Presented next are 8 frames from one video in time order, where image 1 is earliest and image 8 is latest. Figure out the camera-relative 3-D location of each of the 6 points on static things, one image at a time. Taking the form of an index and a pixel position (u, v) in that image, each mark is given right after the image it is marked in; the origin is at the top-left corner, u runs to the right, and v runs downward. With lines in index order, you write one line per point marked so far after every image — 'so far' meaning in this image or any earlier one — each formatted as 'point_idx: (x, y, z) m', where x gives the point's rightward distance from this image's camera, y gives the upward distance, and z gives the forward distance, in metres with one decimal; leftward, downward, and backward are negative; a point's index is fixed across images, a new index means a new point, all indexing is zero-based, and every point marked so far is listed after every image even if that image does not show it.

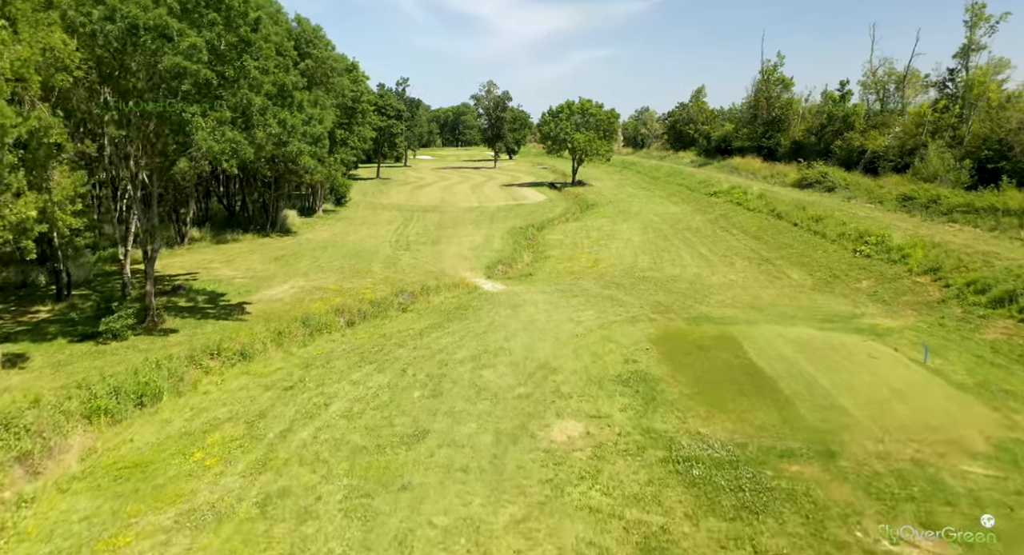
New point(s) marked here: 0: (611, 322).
0: (+2.7, -1.3, +20.0) m
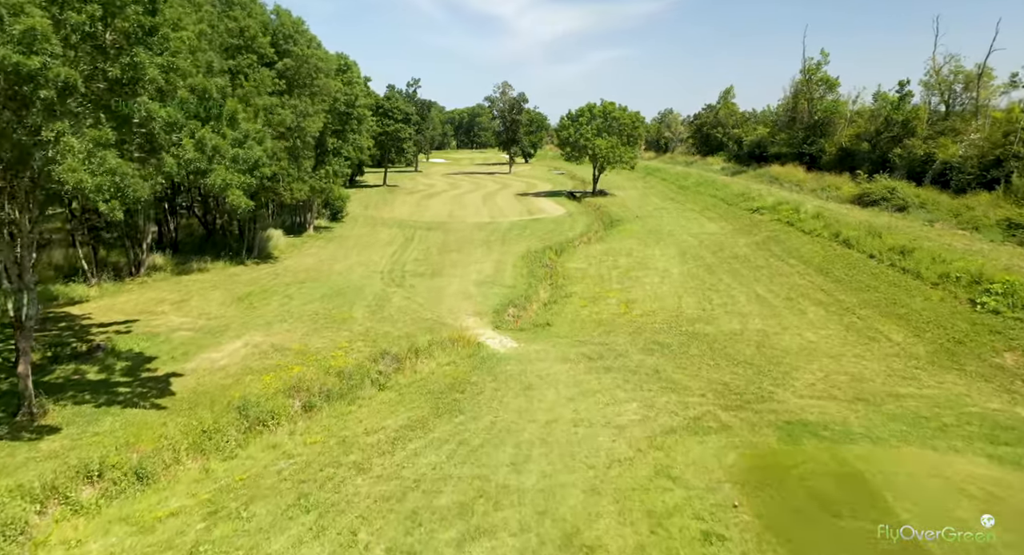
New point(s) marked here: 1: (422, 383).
0: (+2.9, -2.9, +13.9) m
1: (-2.3, -2.7, +18.5) m
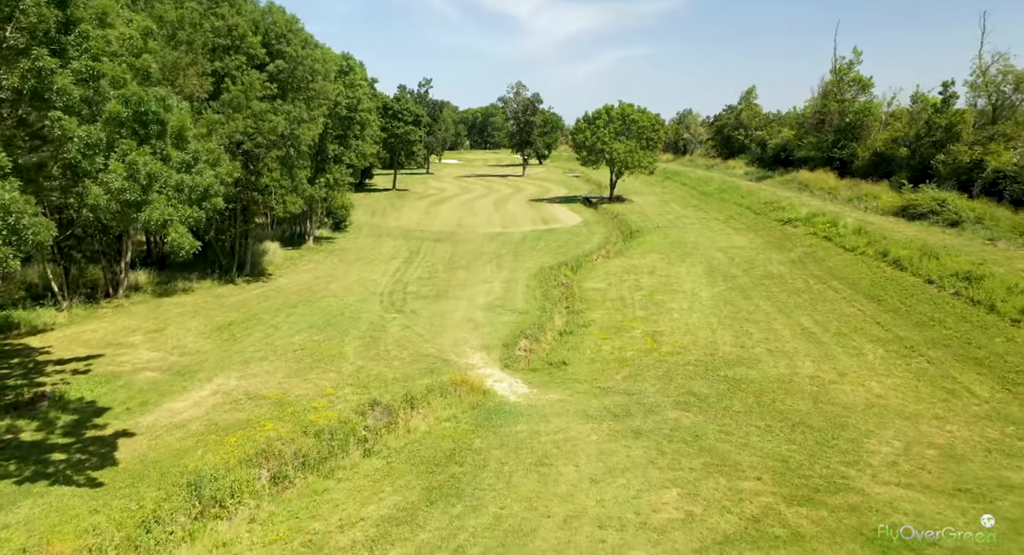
0: (+3.0, -3.8, +10.9) m
1: (-2.0, -3.6, +15.5) m
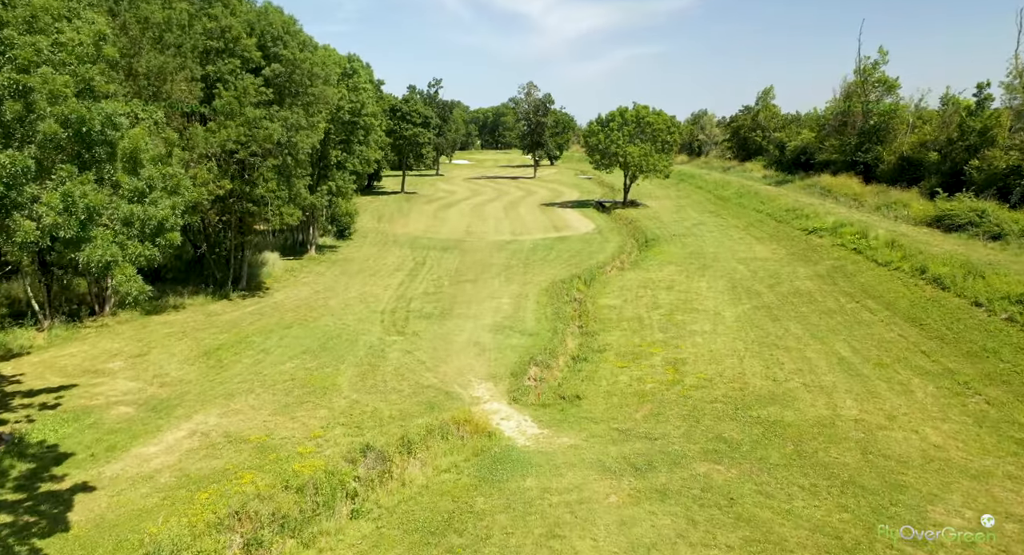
0: (+3.1, -4.5, +8.9) m
1: (-1.9, -4.3, +13.7) m
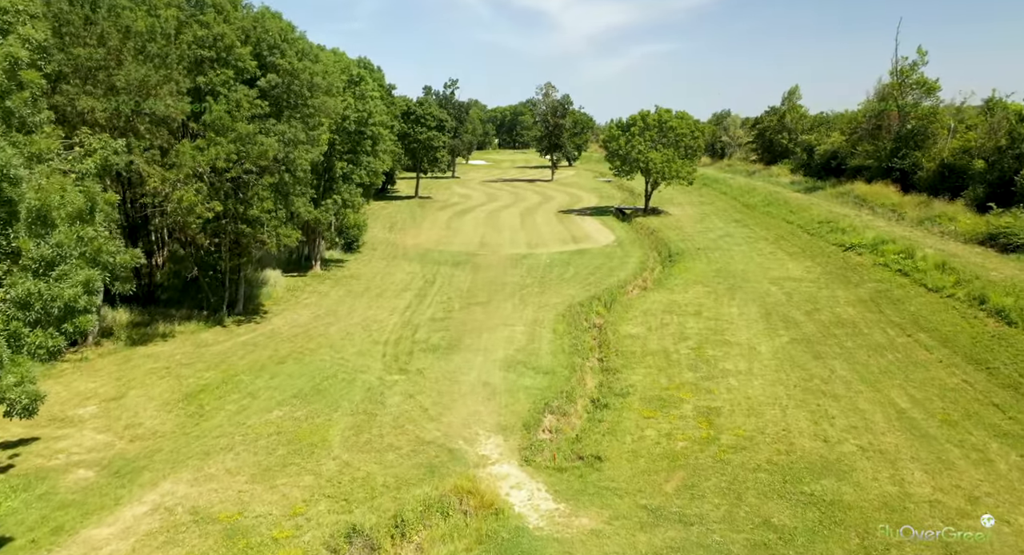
0: (+3.1, -5.6, +6.5) m
1: (-1.8, -5.3, +11.4) m
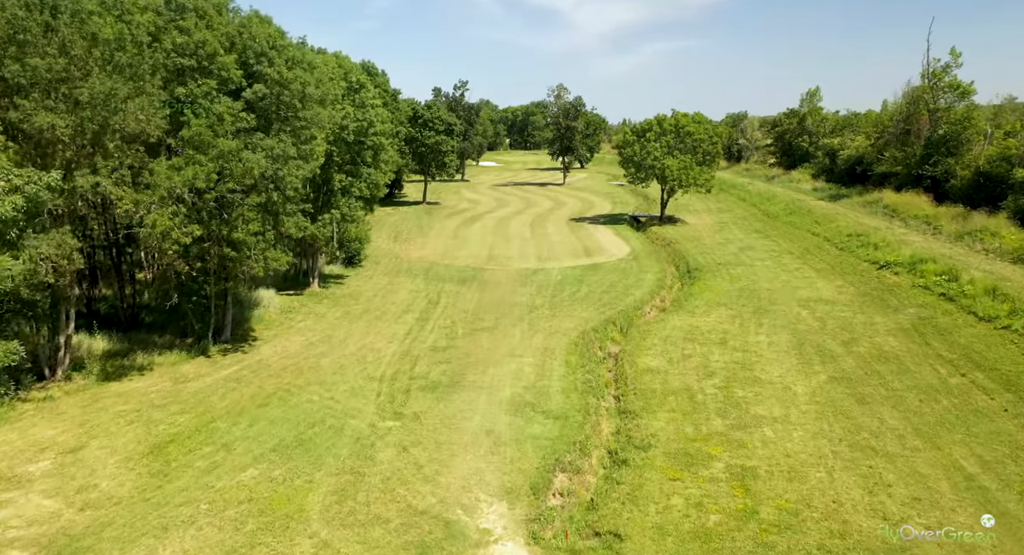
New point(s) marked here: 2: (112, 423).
0: (+3.1, -6.6, +4.1) m
1: (-1.8, -6.3, +9.0) m
2: (-10.8, -4.0, +19.9) m
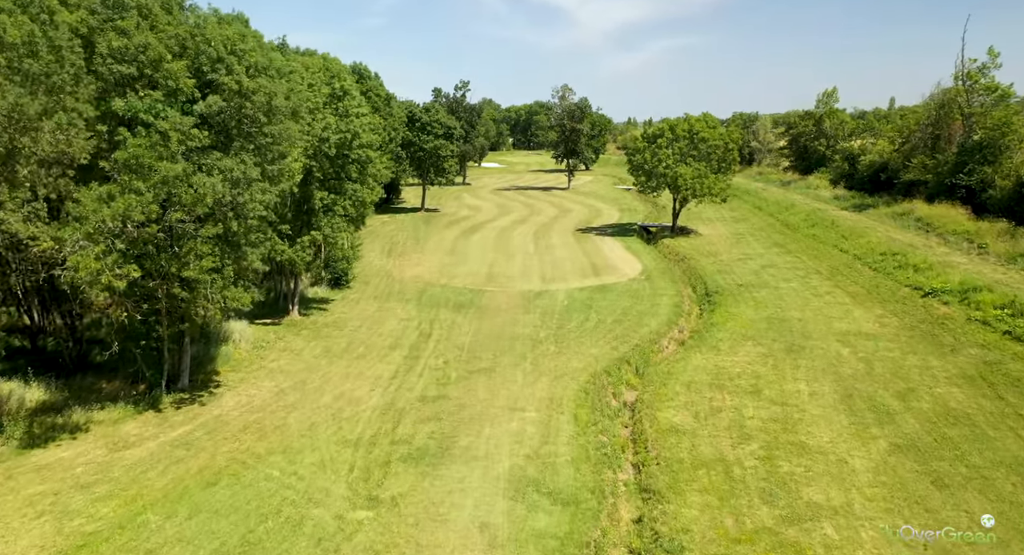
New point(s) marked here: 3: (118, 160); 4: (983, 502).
0: (+3.0, -7.9, +0.3) m
1: (-1.8, -7.6, +5.3) m
2: (-10.8, -5.3, +16.2) m
3: (-10.2, +3.1, +19.1) m
4: (+10.3, -4.9, +15.9) m
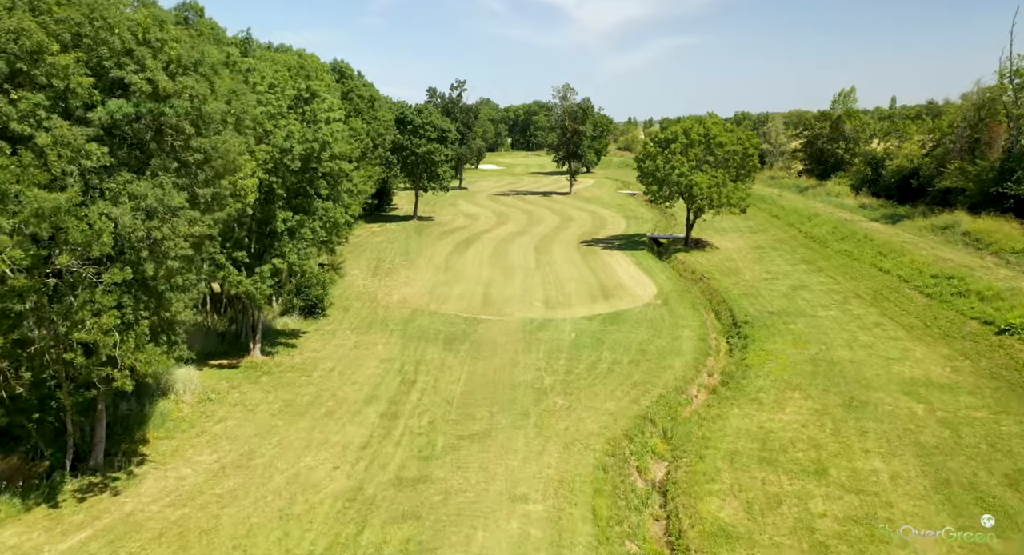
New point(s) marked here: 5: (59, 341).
0: (+3.0, -9.2, -4.7) m
1: (-1.8, -8.9, +0.3) m
2: (-10.8, -6.6, +11.2) m
3: (-10.2, +1.8, +14.0) m
4: (+10.3, -6.1, +10.9) m
5: (-9.9, -1.4, +15.9) m
